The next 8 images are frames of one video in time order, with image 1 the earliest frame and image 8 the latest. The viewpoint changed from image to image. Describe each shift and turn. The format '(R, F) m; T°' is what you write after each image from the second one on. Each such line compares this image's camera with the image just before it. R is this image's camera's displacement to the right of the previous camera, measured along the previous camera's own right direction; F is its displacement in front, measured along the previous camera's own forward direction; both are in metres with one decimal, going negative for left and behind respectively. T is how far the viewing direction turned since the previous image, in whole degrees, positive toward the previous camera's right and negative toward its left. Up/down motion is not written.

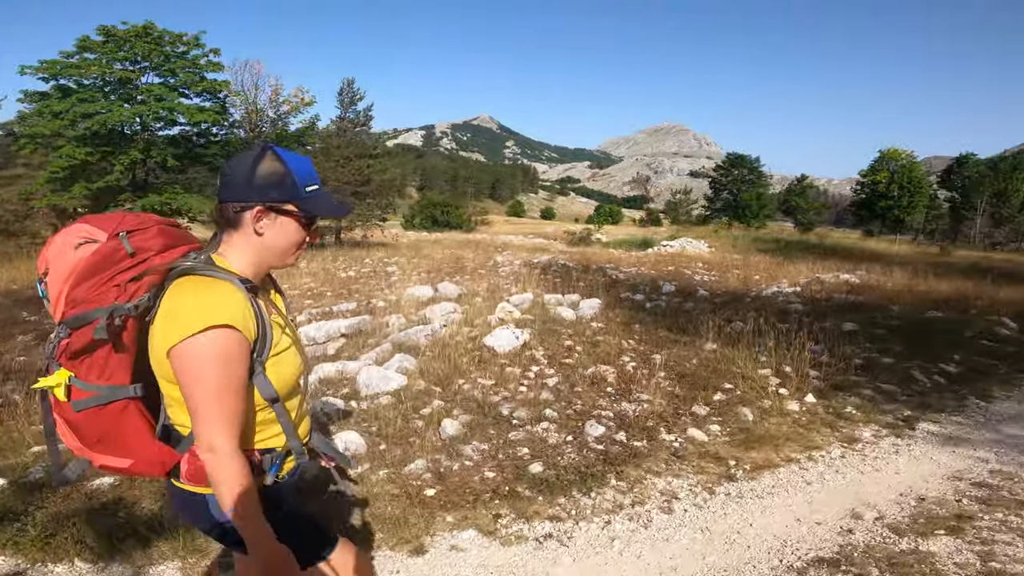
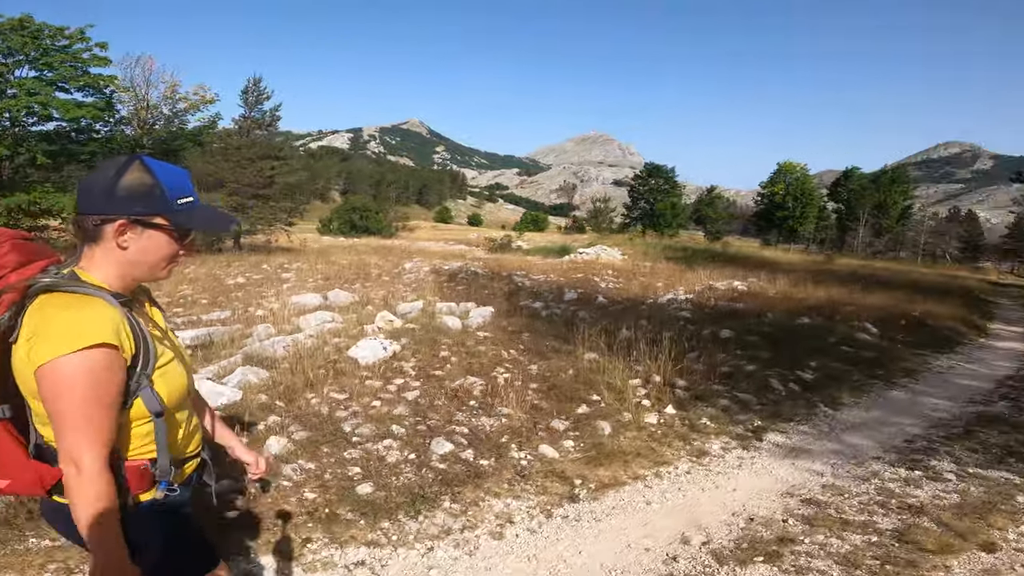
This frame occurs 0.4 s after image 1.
(+1.1, +0.5) m; +7°
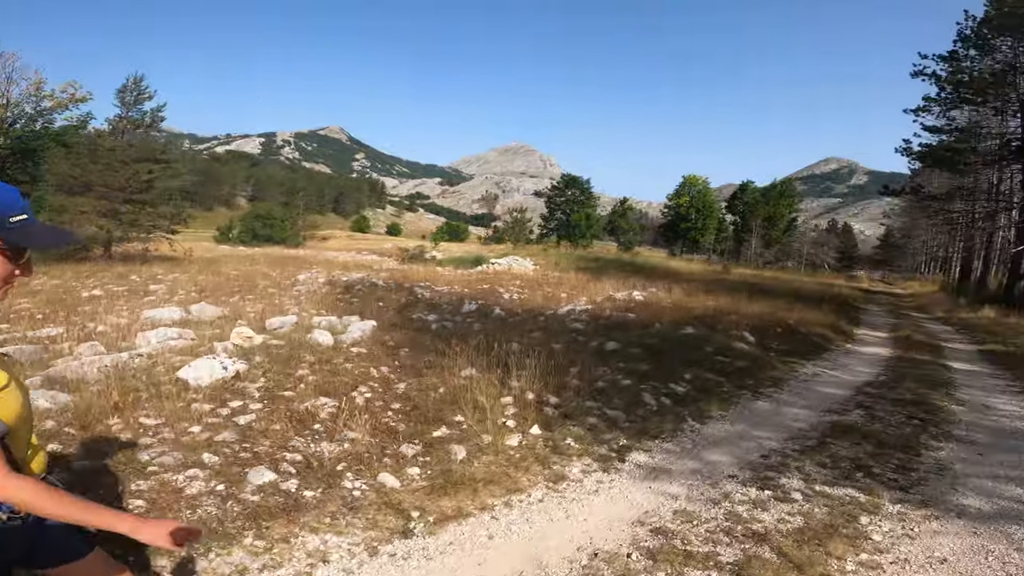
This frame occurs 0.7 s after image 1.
(+0.9, +0.5) m; +7°
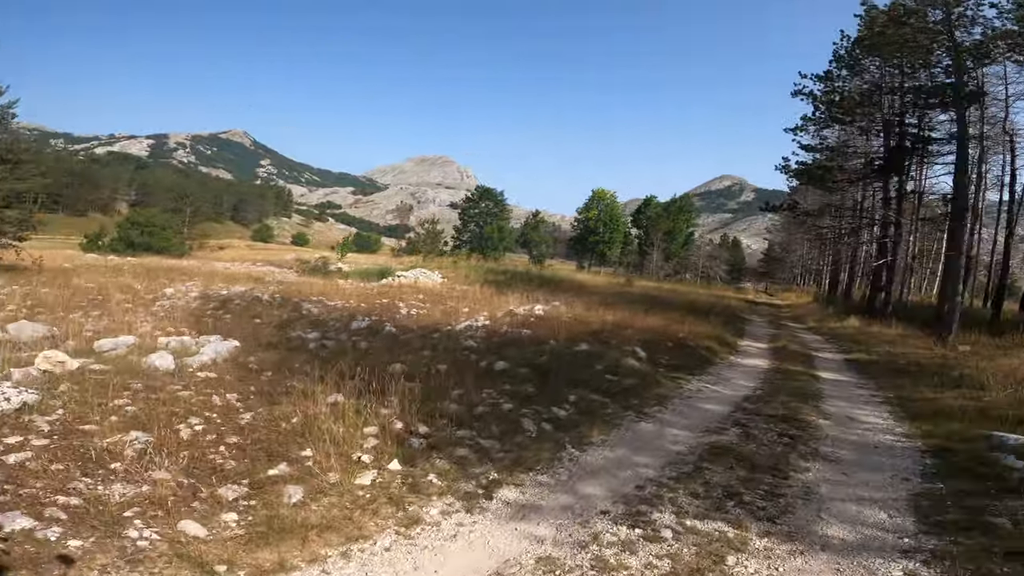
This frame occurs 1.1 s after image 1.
(+0.6, +0.5) m; +8°
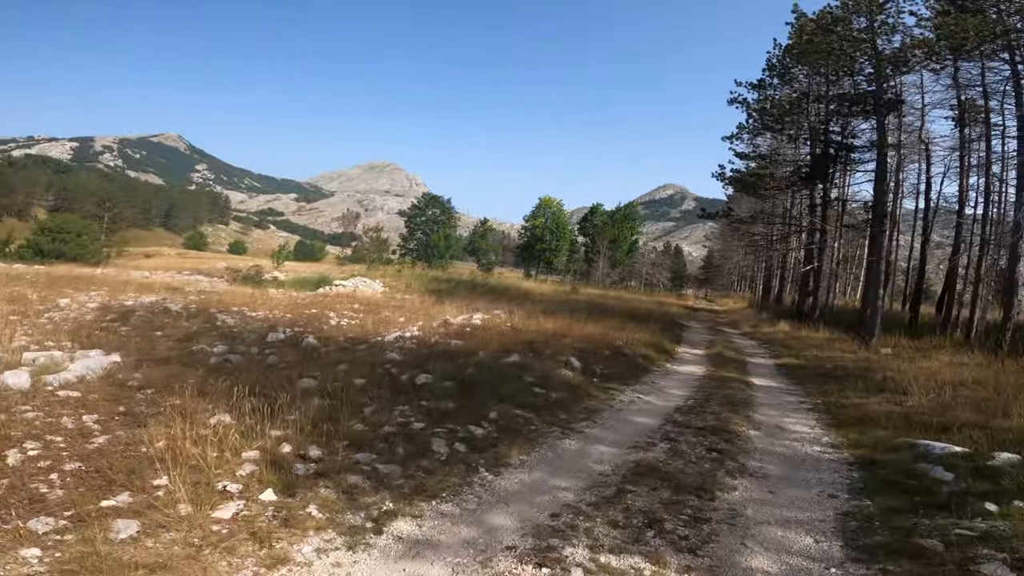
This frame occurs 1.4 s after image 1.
(+0.4, +0.5) m; +5°
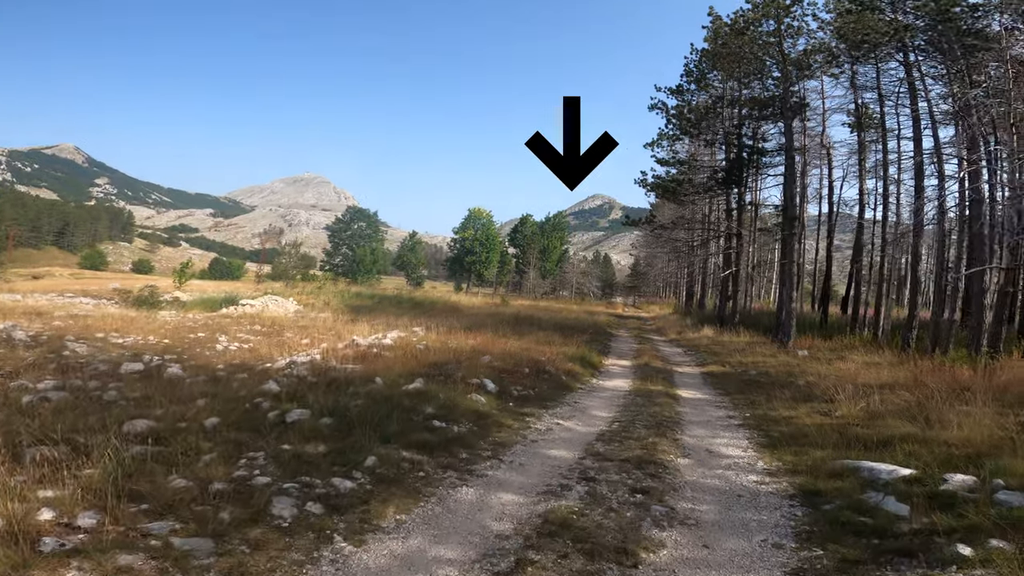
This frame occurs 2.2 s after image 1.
(+0.5, +1.2) m; +7°
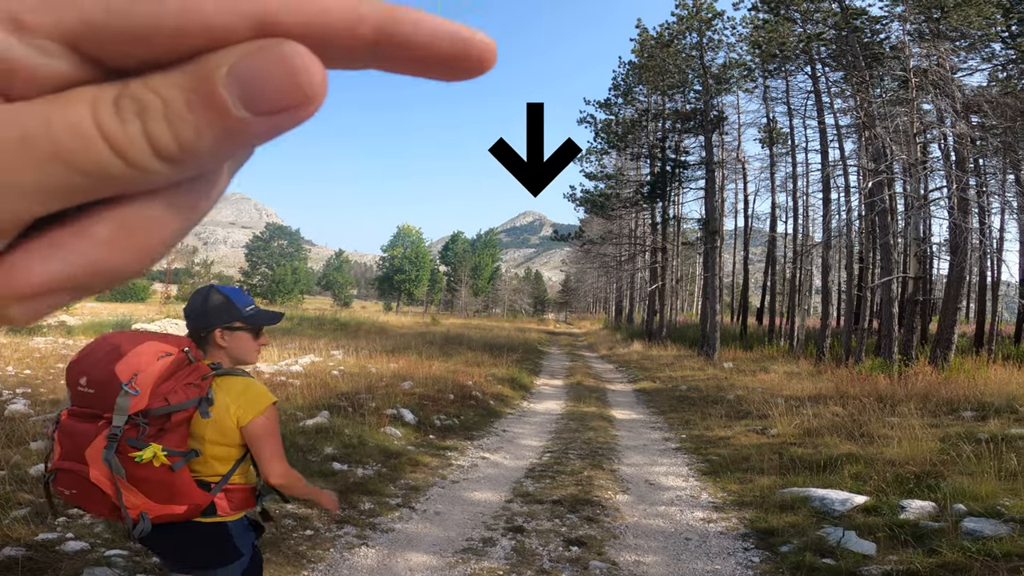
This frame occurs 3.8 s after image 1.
(+0.2, +0.8) m; +7°
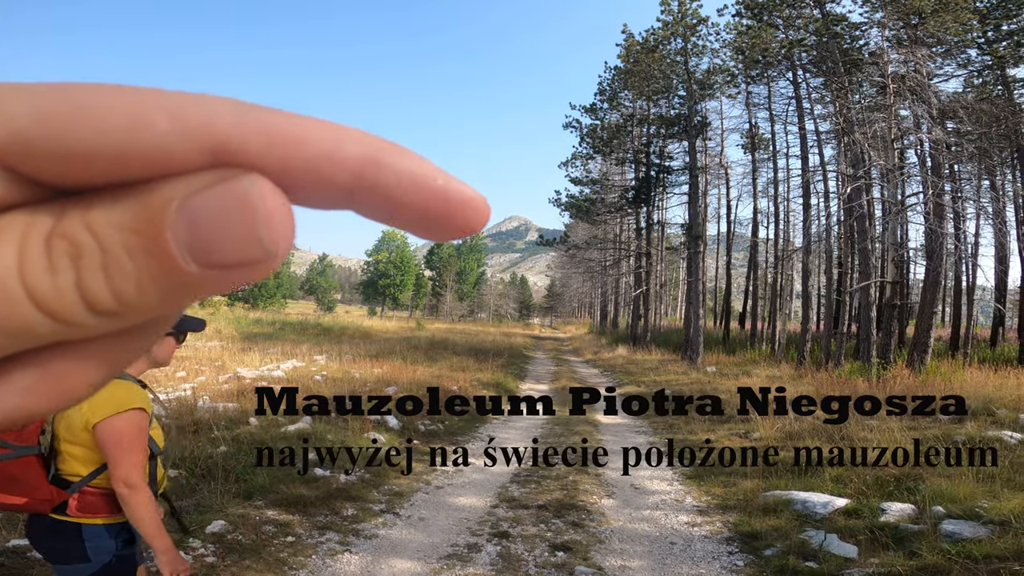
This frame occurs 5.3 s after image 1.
(0.0, 0.0) m; +1°
